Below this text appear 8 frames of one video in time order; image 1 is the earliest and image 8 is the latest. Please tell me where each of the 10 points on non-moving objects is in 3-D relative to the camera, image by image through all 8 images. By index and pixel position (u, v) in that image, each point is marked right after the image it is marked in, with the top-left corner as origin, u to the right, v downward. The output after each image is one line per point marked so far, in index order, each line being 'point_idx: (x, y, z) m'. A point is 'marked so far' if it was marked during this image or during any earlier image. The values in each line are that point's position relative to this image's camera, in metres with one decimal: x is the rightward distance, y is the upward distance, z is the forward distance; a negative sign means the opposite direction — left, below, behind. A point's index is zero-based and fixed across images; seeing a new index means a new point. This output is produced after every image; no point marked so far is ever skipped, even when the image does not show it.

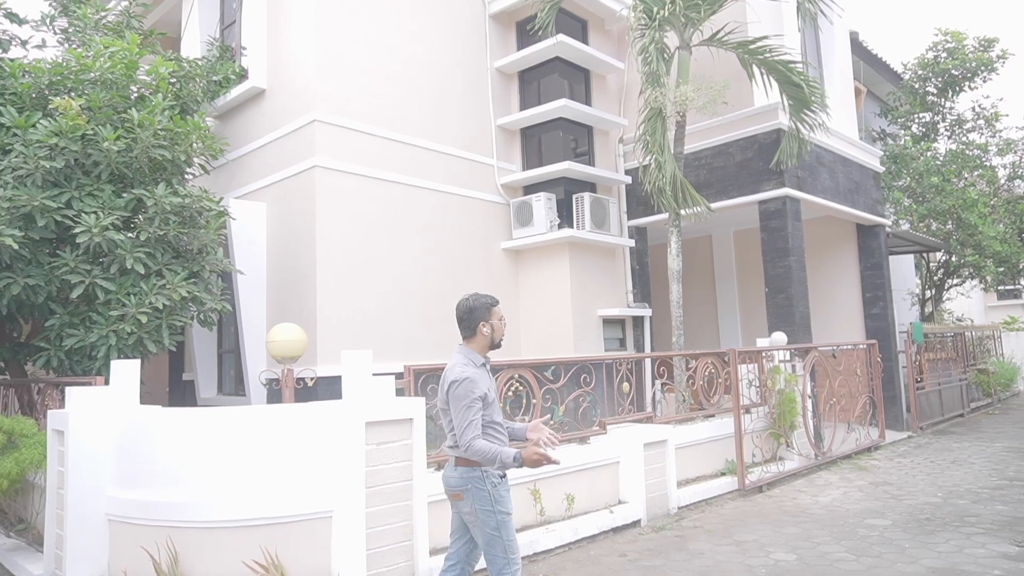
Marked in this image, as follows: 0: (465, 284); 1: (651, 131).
0: (-0.6, +0.1, +9.2) m
1: (+1.6, +1.8, +8.0) m
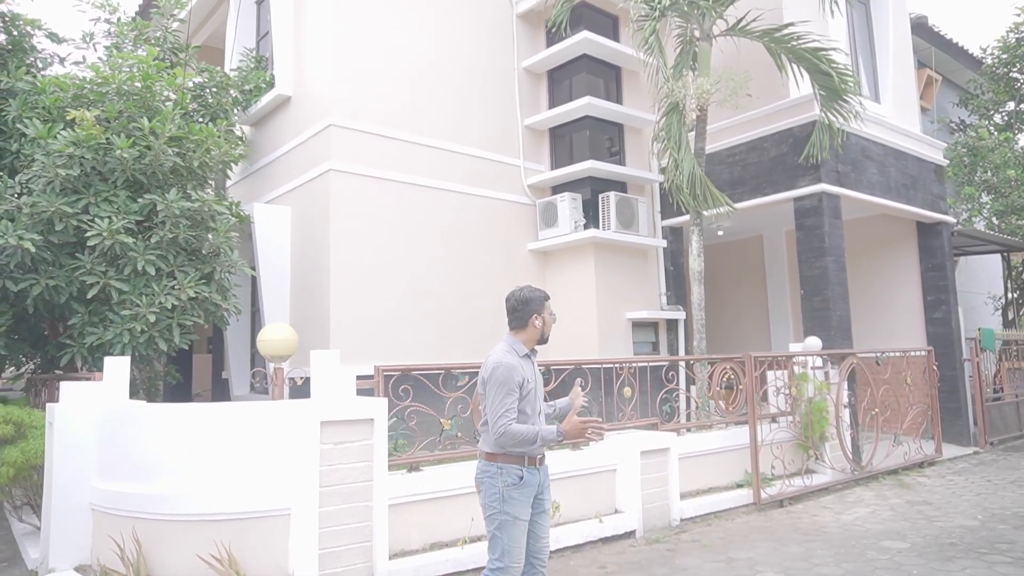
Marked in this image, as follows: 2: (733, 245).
0: (-0.3, 0.0, +9.2) m
1: (+1.7, +1.8, +7.7) m
2: (+4.0, +0.8, +12.8) m
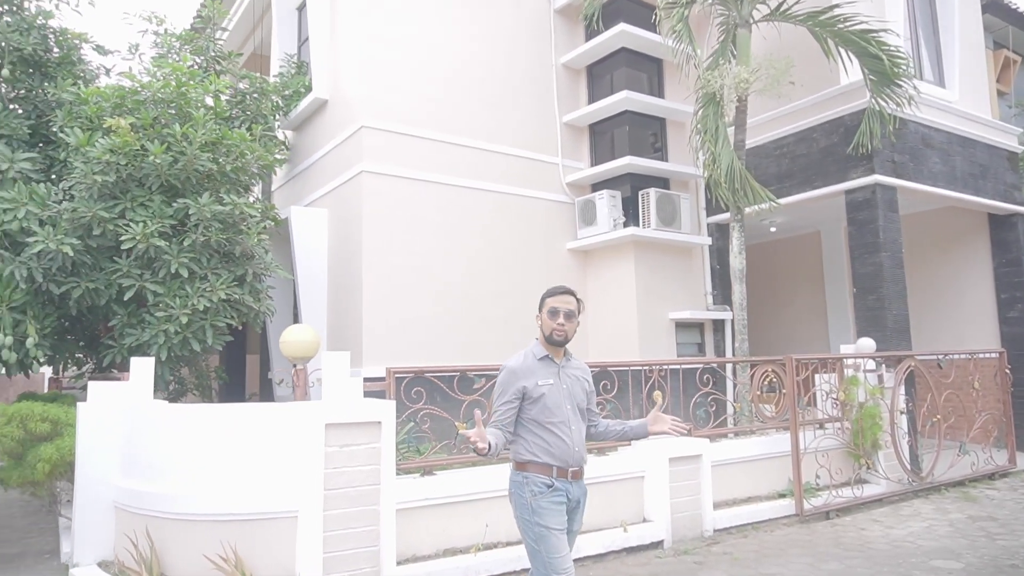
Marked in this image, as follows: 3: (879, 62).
0: (+0.2, 0.0, +9.0) m
1: (+2.0, +1.8, +7.4) m
2: (+4.8, +0.8, +12.3) m
3: (+3.7, +2.3, +7.1) m
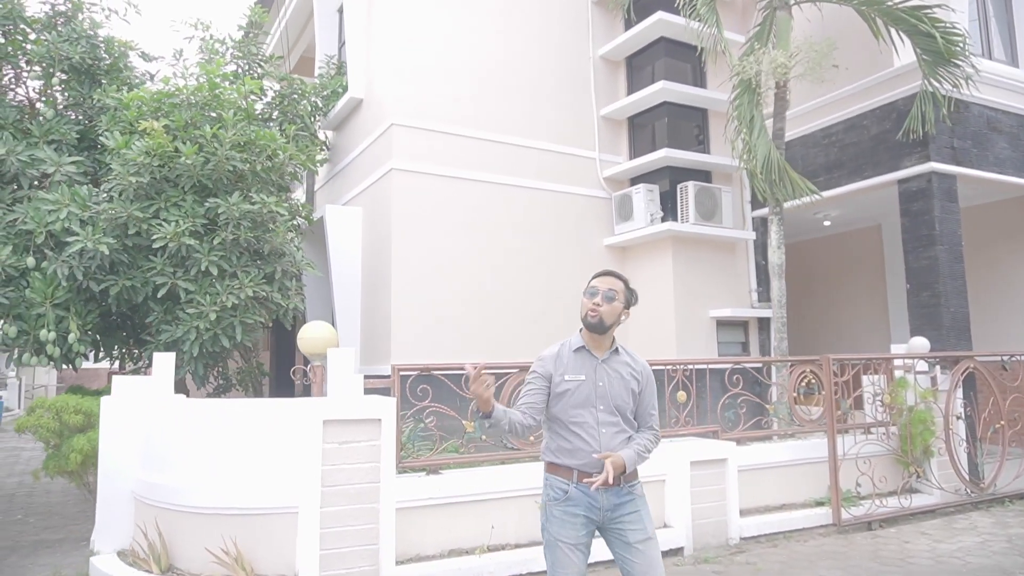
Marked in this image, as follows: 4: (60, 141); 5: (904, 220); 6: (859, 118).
0: (+0.6, +0.1, +8.9) m
1: (+2.3, +1.8, +7.0) m
2: (+5.5, +0.9, +11.6) m
3: (+4.0, +2.3, +6.6) m
4: (-4.7, +1.5, +7.4) m
5: (+4.2, +0.7, +7.6) m
6: (+3.9, +1.9, +8.0) m
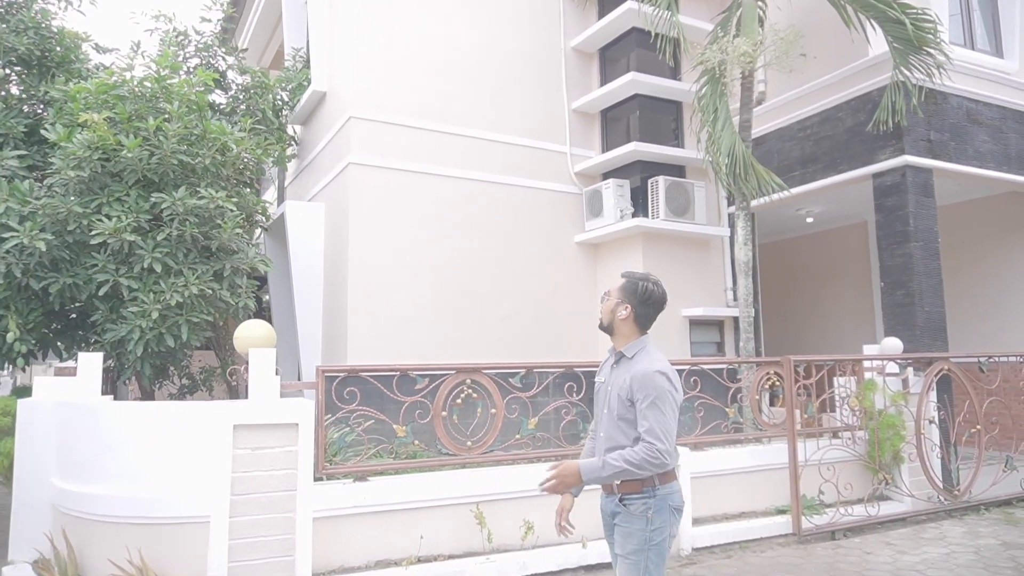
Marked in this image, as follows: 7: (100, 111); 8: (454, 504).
0: (+0.2, +0.1, +8.6) m
1: (+1.9, +1.8, +6.8) m
2: (+5.1, +0.9, +11.3) m
3: (+3.5, +2.3, +6.3) m
4: (-5.2, +1.6, +7.2) m
5: (+3.8, +0.8, +7.3) m
6: (+3.5, +1.9, +7.7) m
7: (-4.0, +1.7, +7.0) m
8: (-0.4, -1.5, +4.8) m
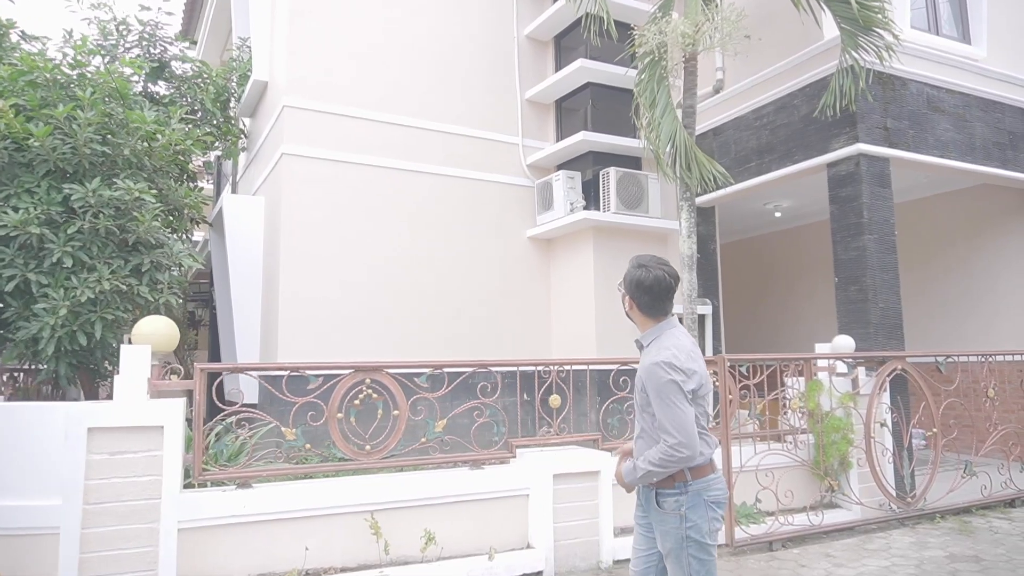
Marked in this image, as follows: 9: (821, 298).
0: (-0.4, +0.1, +8.3) m
1: (+1.2, +1.9, +6.4) m
2: (+4.5, +0.9, +11.0) m
3: (+2.9, +2.4, +6.0) m
4: (-5.8, +1.6, +6.9) m
5: (+3.2, +0.8, +6.9) m
6: (+2.9, +2.0, +7.3) m
7: (-4.7, +1.8, +6.7) m
8: (-1.1, -1.4, +4.4) m
9: (+4.7, -0.2, +10.6) m
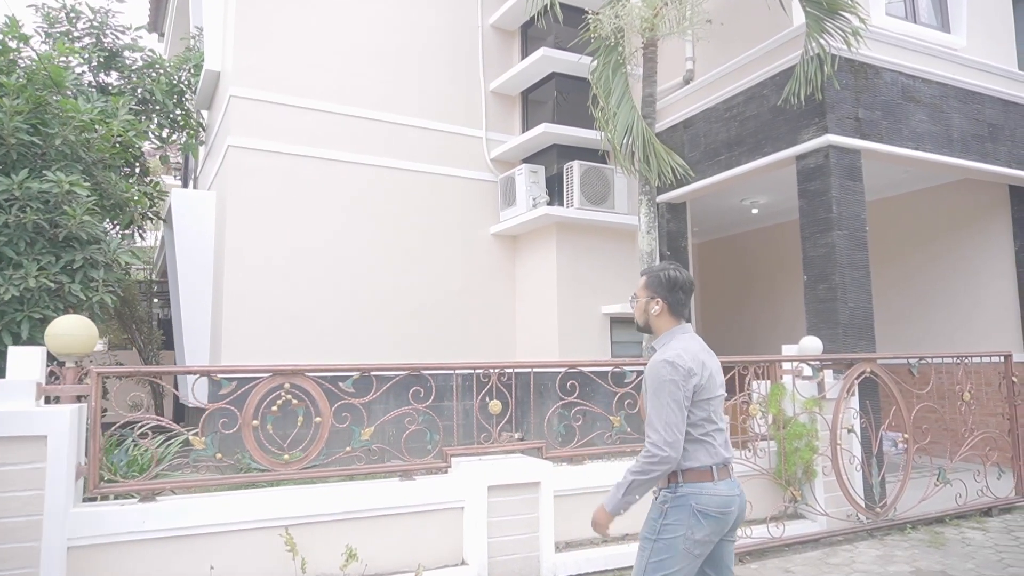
0: (-0.9, +0.2, +7.9) m
1: (+0.8, +1.9, +6.1) m
2: (+4.0, +0.9, +10.6) m
3: (+2.5, +2.4, +5.7) m
4: (-6.2, +1.6, +6.5) m
5: (+2.7, +0.8, +6.6) m
6: (+2.4, +2.0, +7.0) m
7: (-5.1, +1.8, +6.3) m
8: (-1.5, -1.4, +4.1) m
9: (+4.3, -0.2, +10.3) m
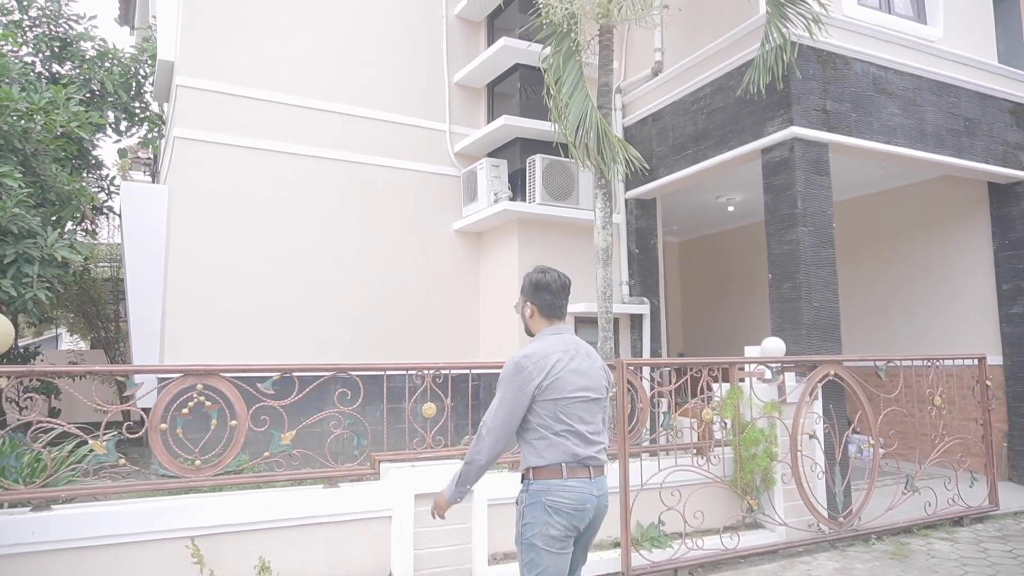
0: (-1.3, +0.2, +7.7) m
1: (+0.4, +1.9, +5.8) m
2: (+3.6, +0.9, +10.4) m
3: (+2.0, +2.4, +5.4) m
4: (-6.7, +1.7, +6.3) m
5: (+2.3, +0.8, +6.4) m
6: (+2.0, +2.0, +6.7) m
7: (-5.5, +1.8, +6.1) m
8: (-1.9, -1.4, +3.9) m
9: (+3.8, -0.2, +10.0) m
